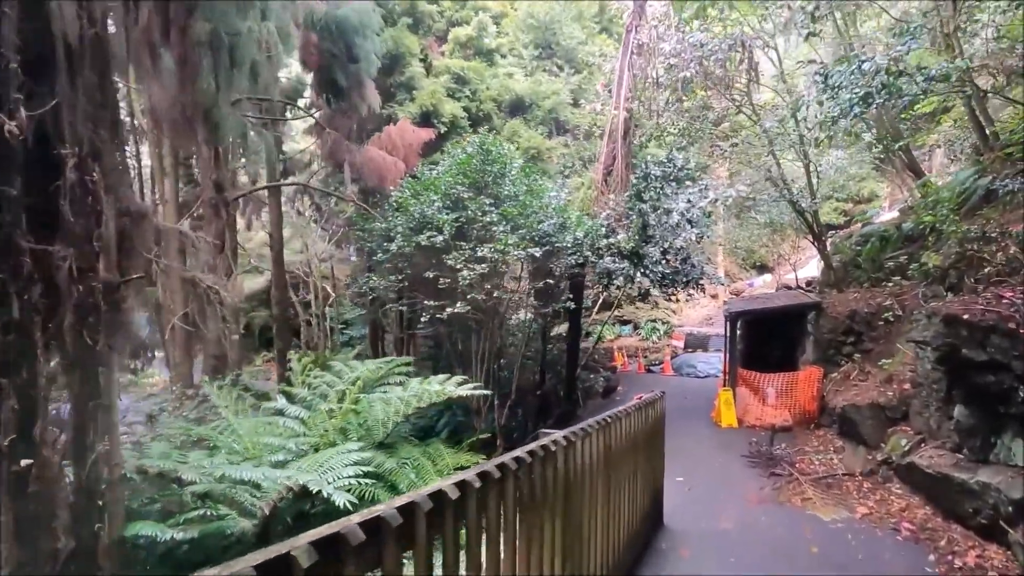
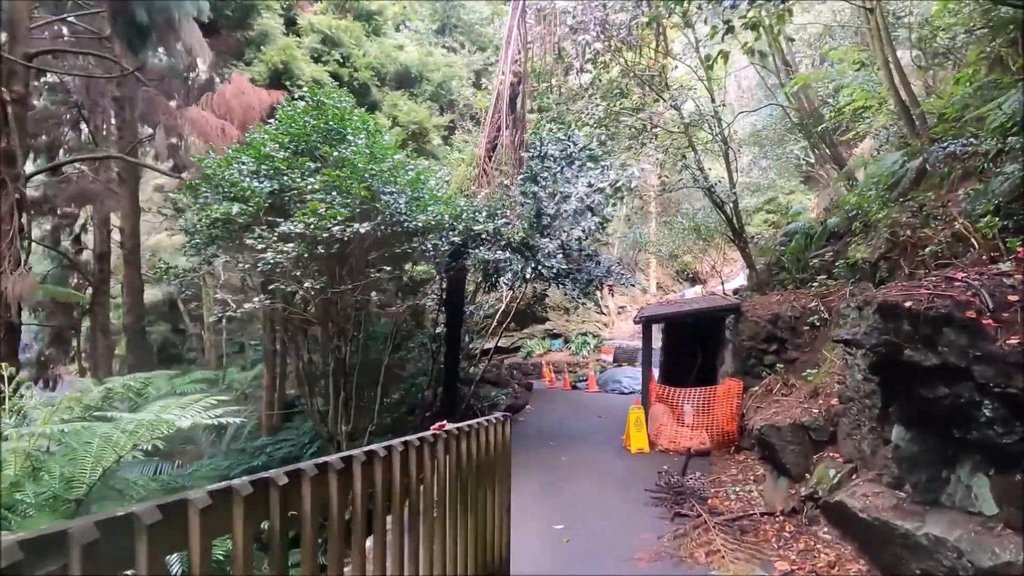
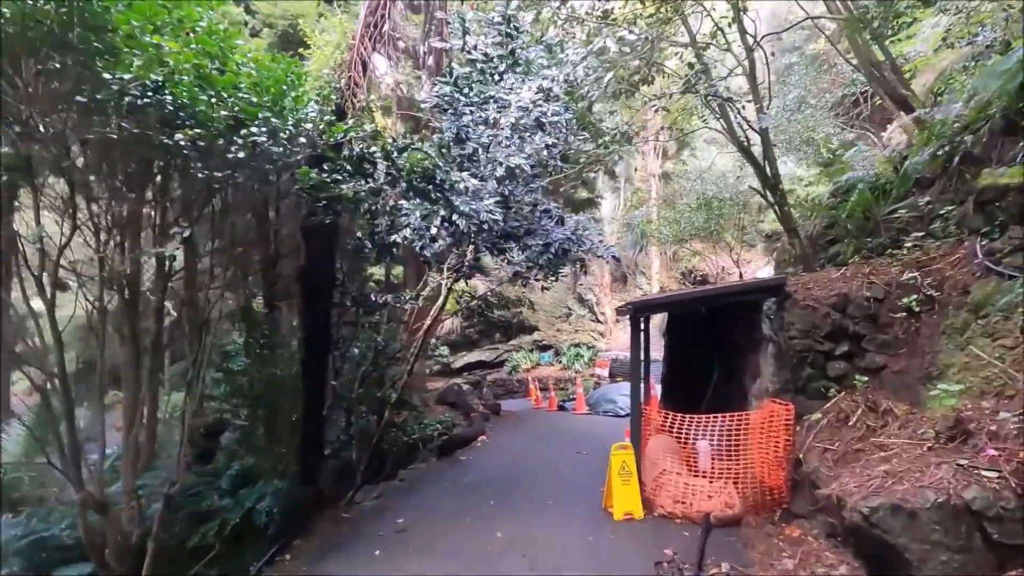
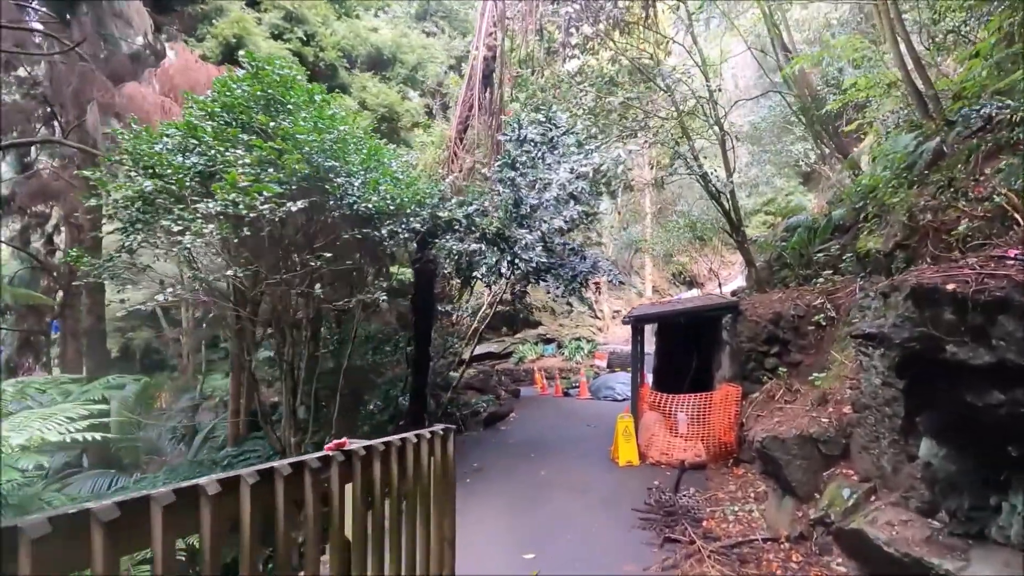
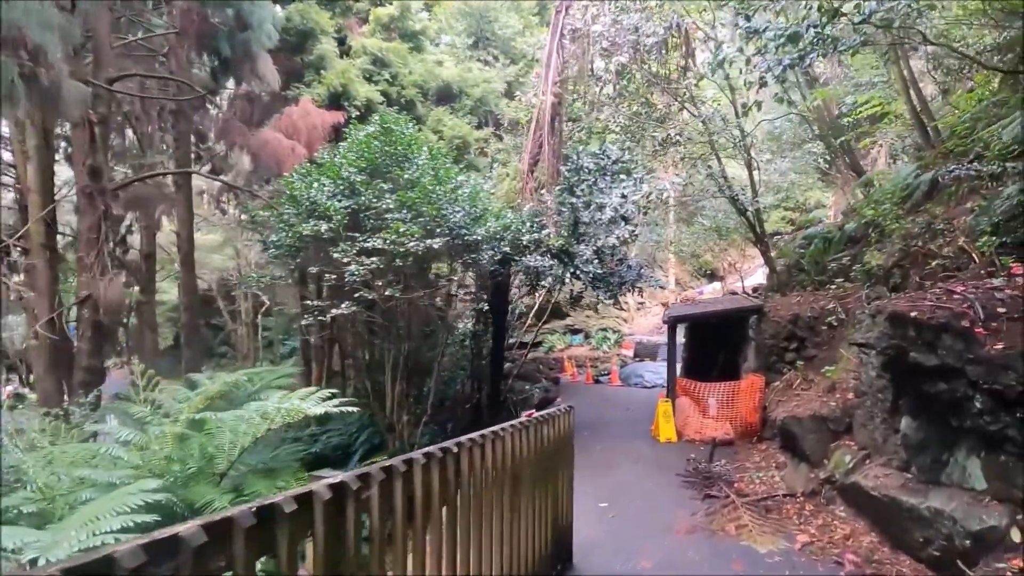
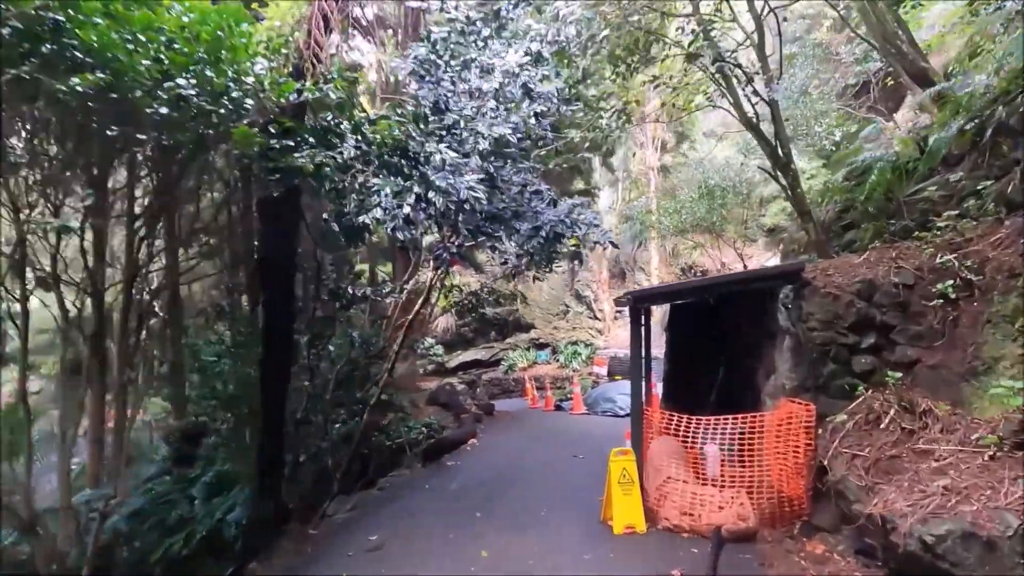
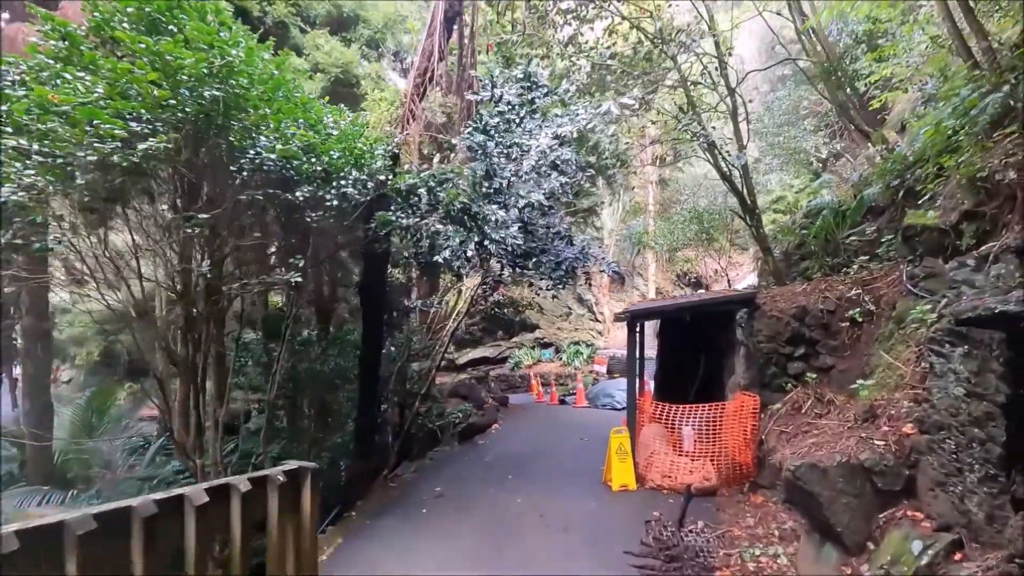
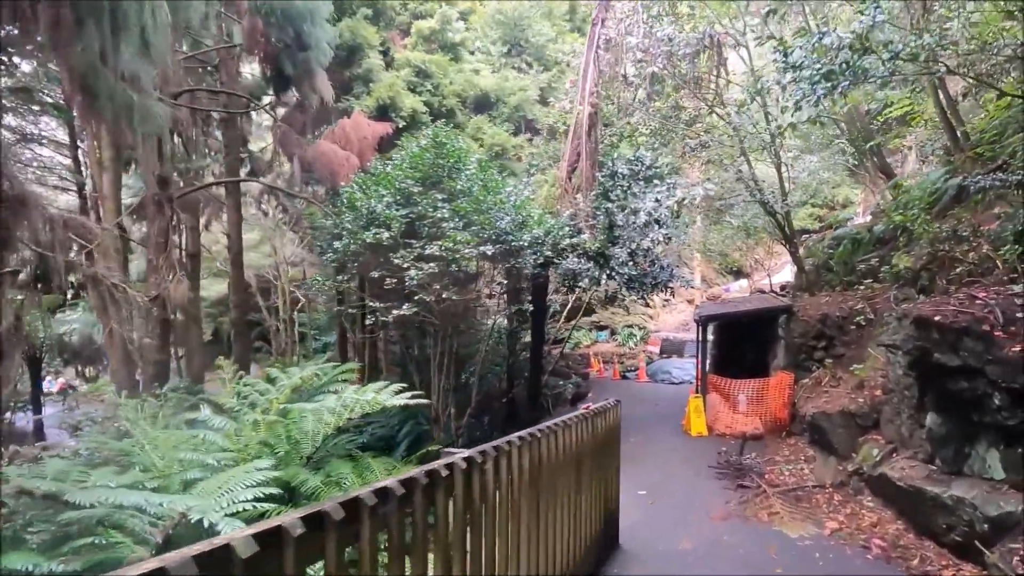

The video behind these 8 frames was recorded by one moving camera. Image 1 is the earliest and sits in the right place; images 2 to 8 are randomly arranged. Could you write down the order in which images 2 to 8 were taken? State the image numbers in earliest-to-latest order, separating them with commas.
8, 5, 2, 4, 7, 3, 6
